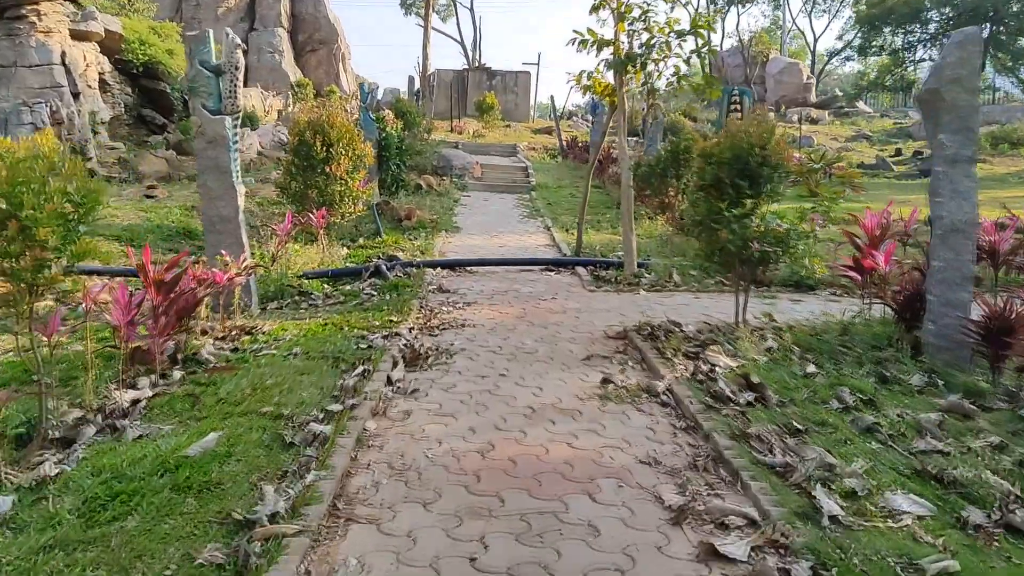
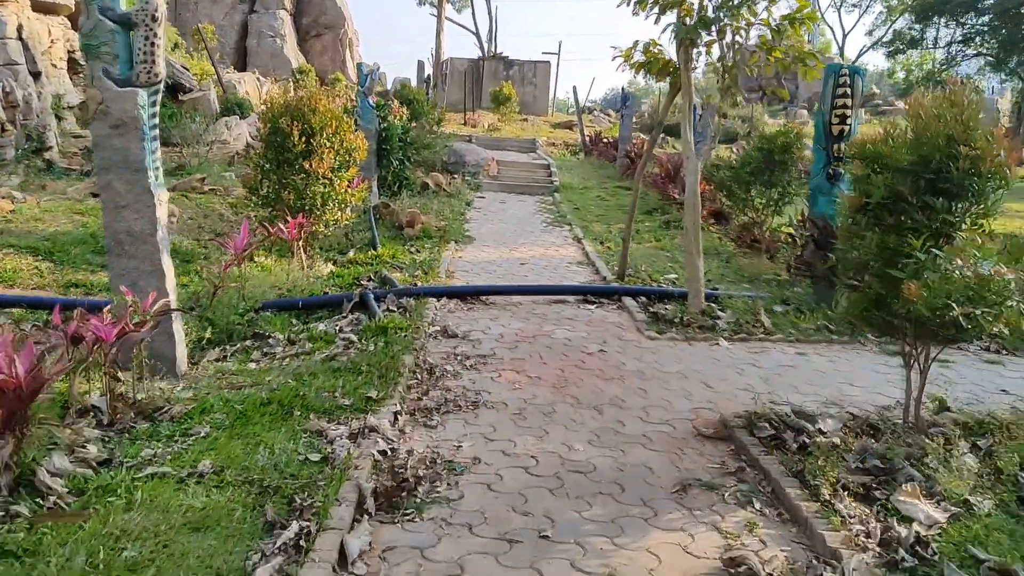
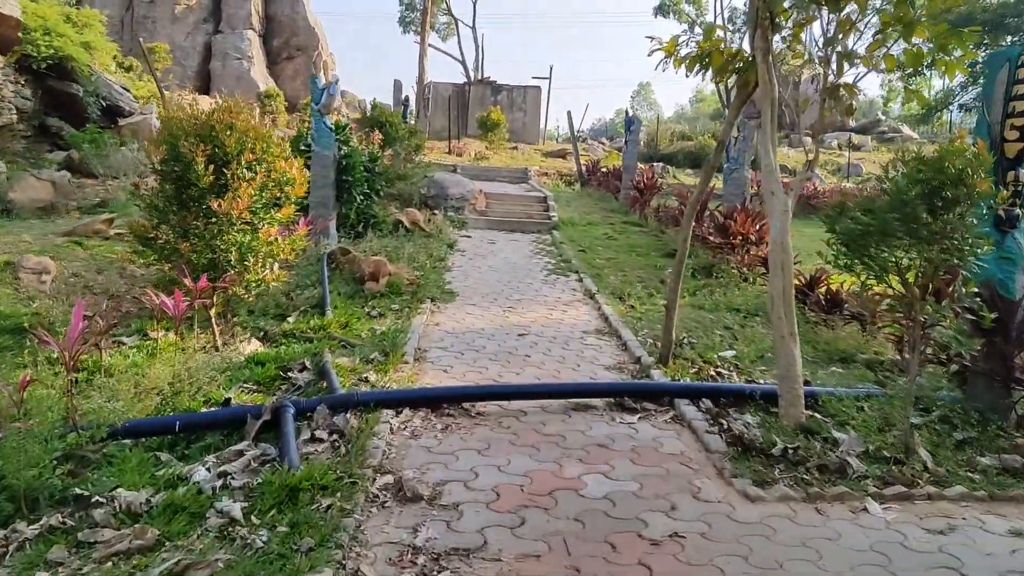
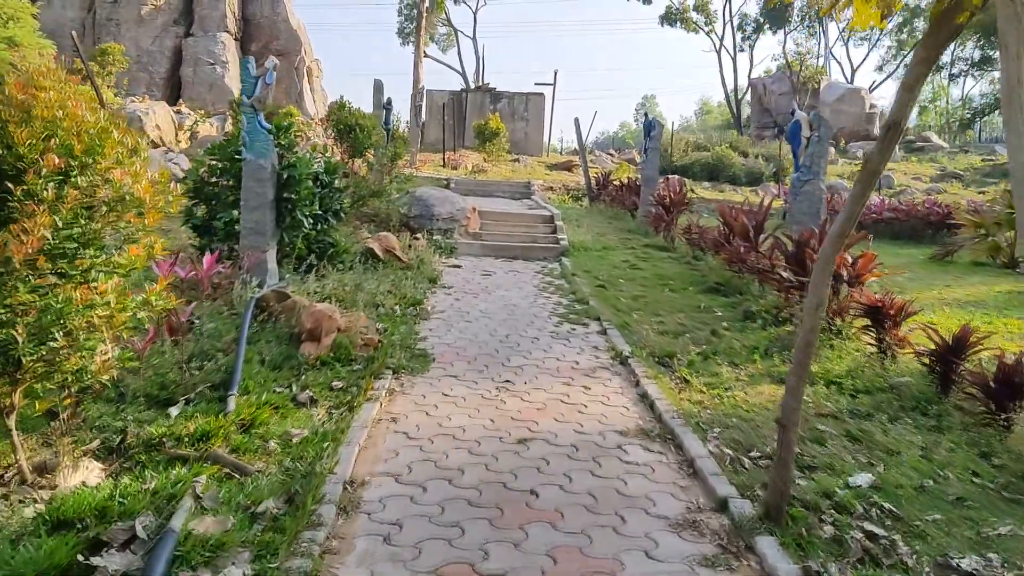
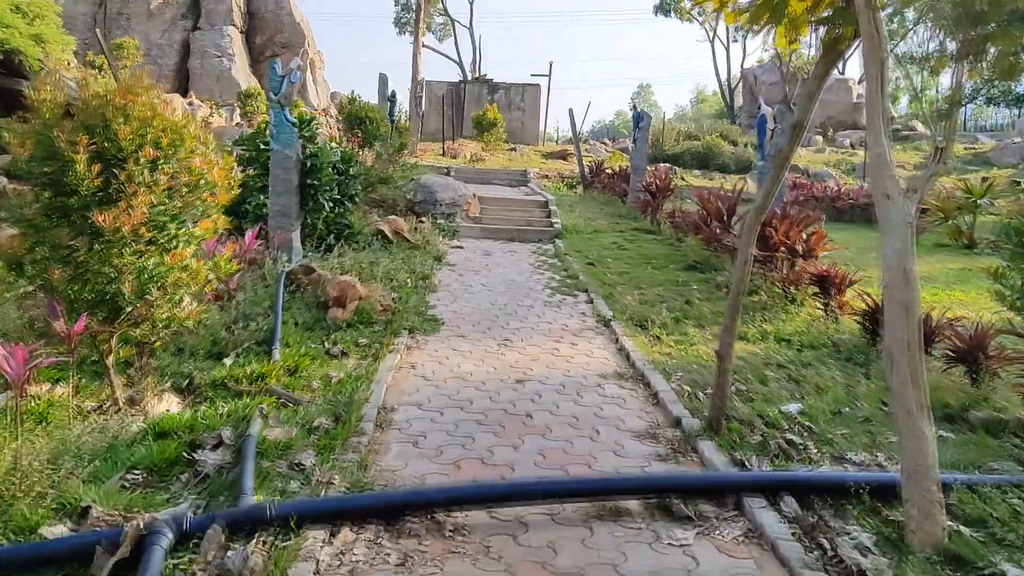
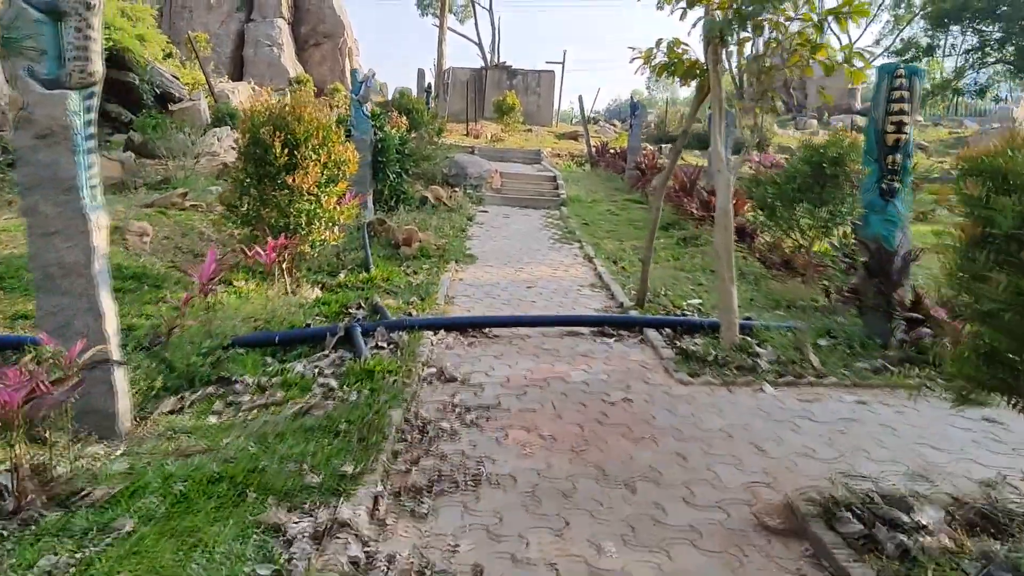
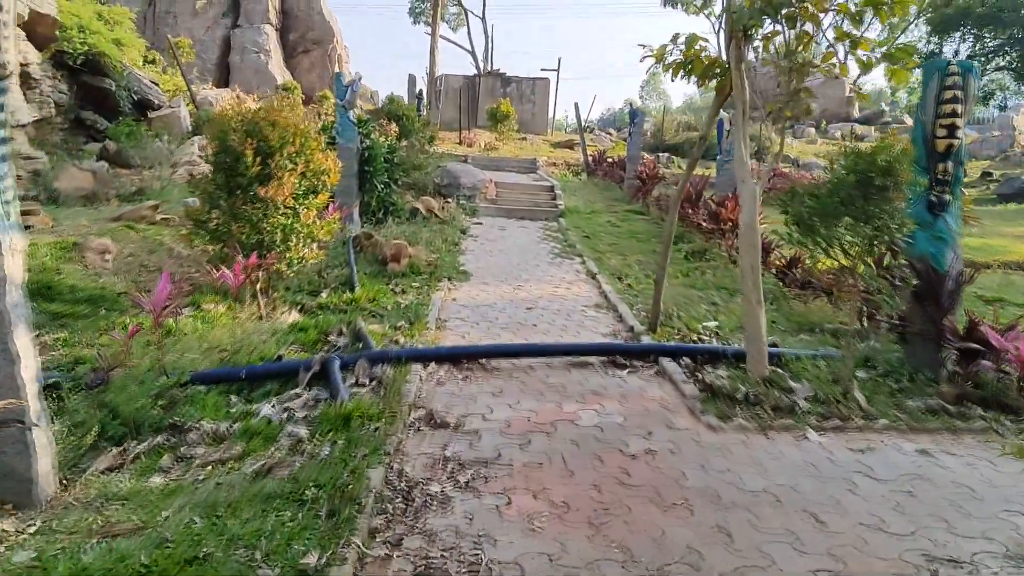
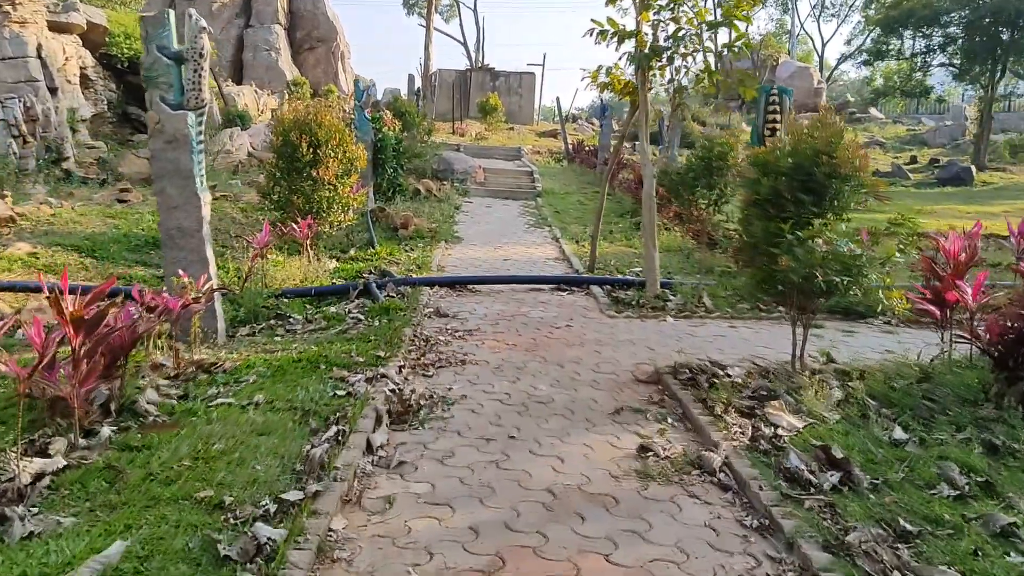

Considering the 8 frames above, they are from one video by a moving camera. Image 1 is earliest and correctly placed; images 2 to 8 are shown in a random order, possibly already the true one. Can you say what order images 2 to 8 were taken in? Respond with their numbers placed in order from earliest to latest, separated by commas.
8, 2, 6, 7, 3, 5, 4
